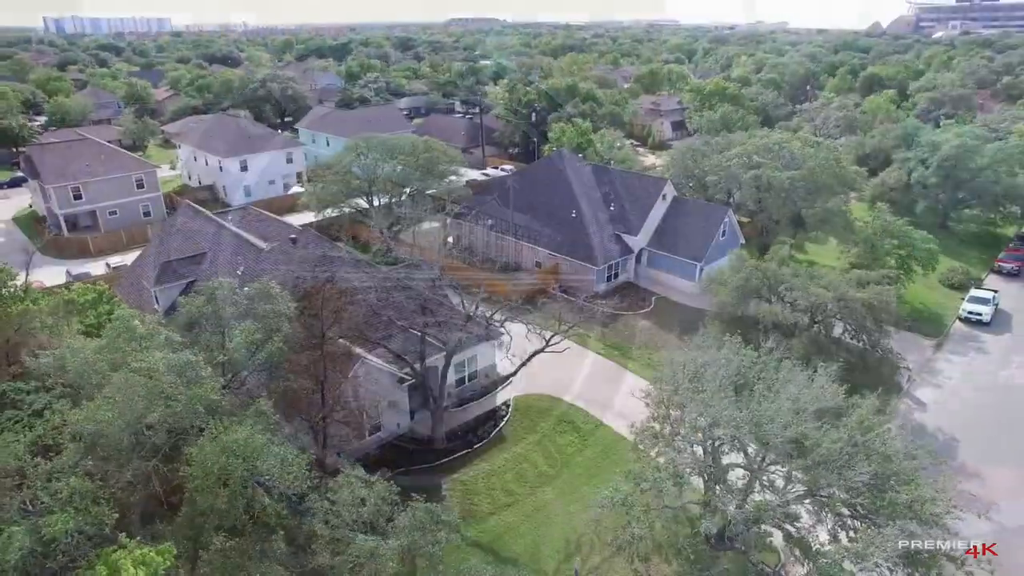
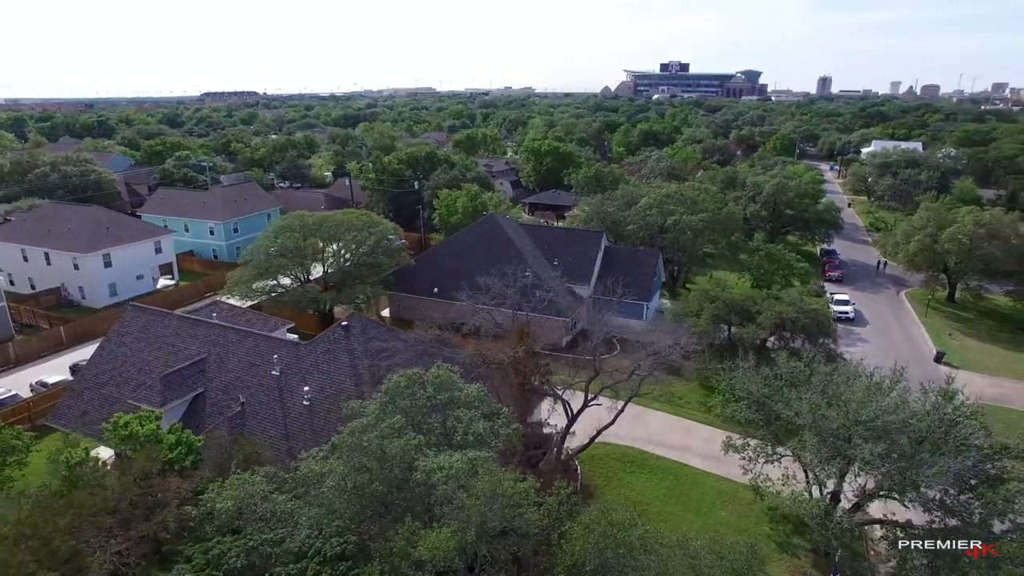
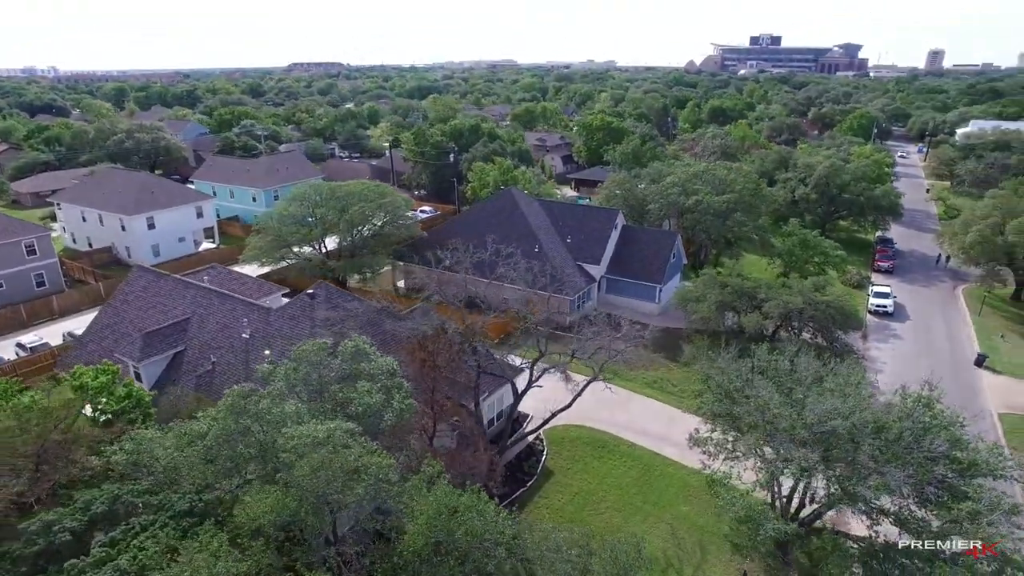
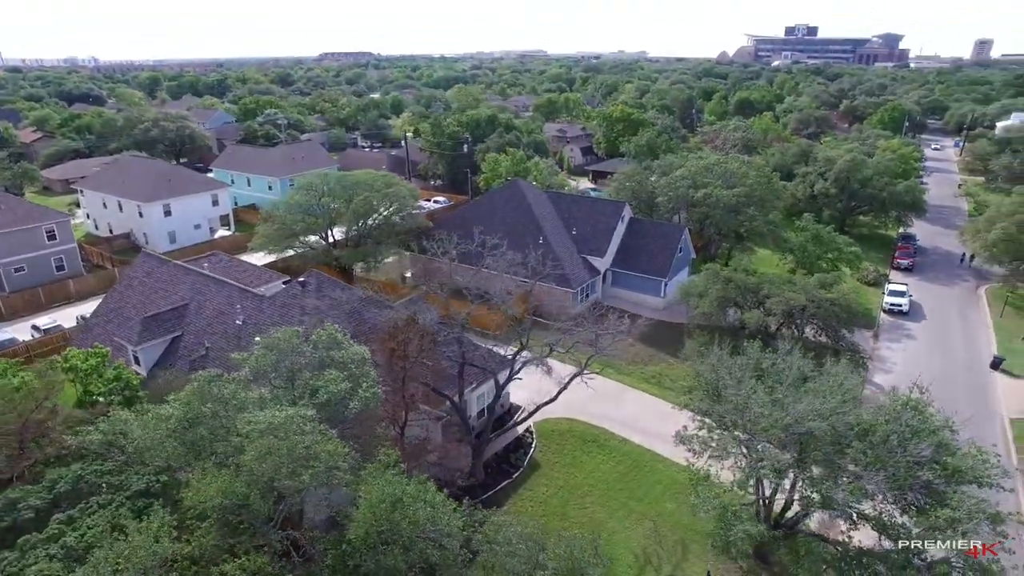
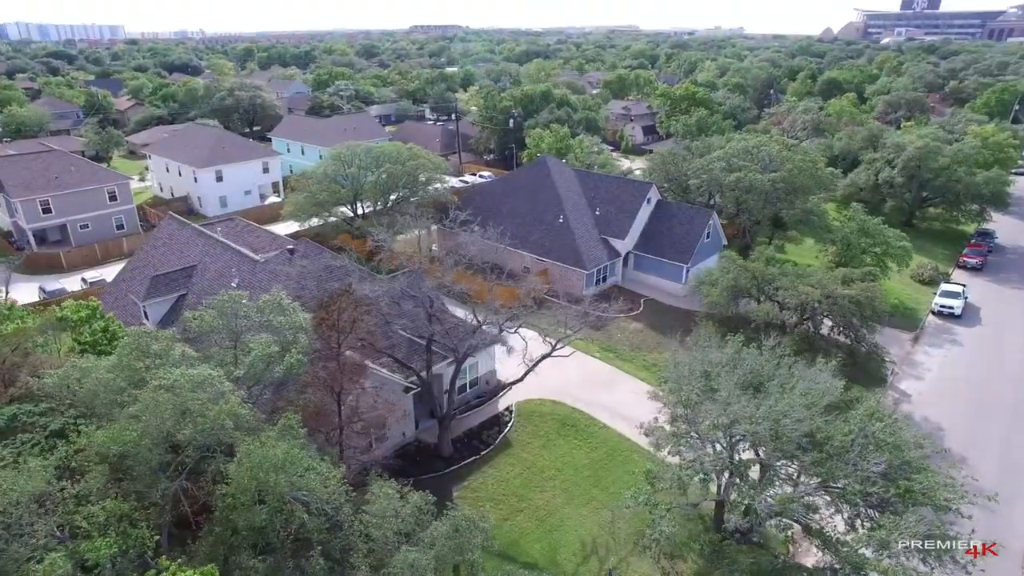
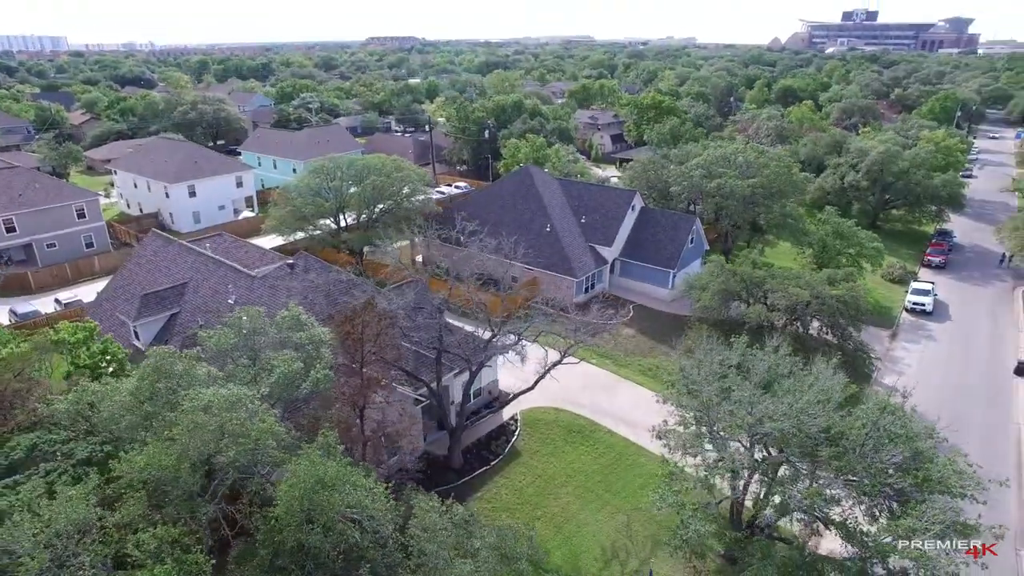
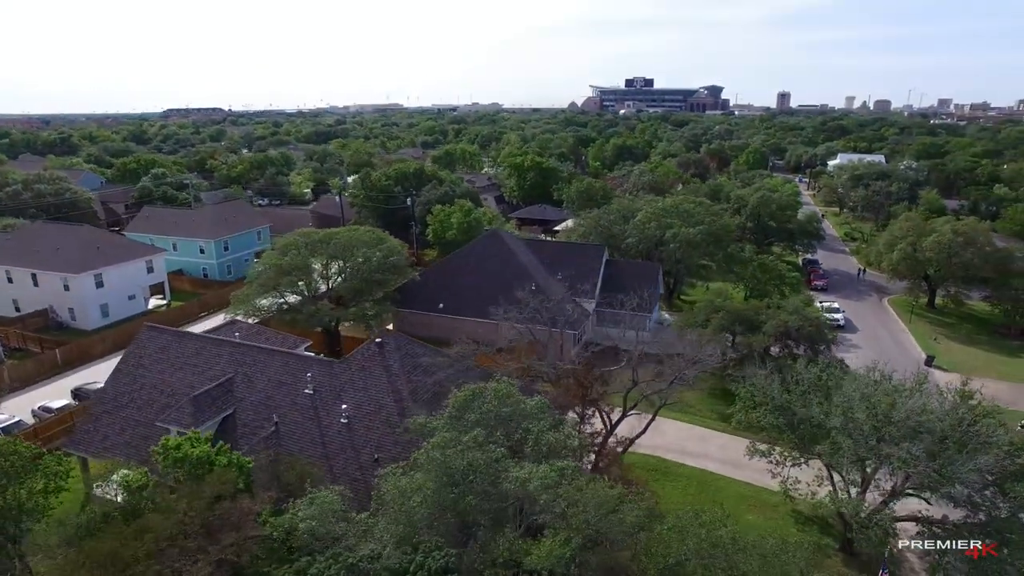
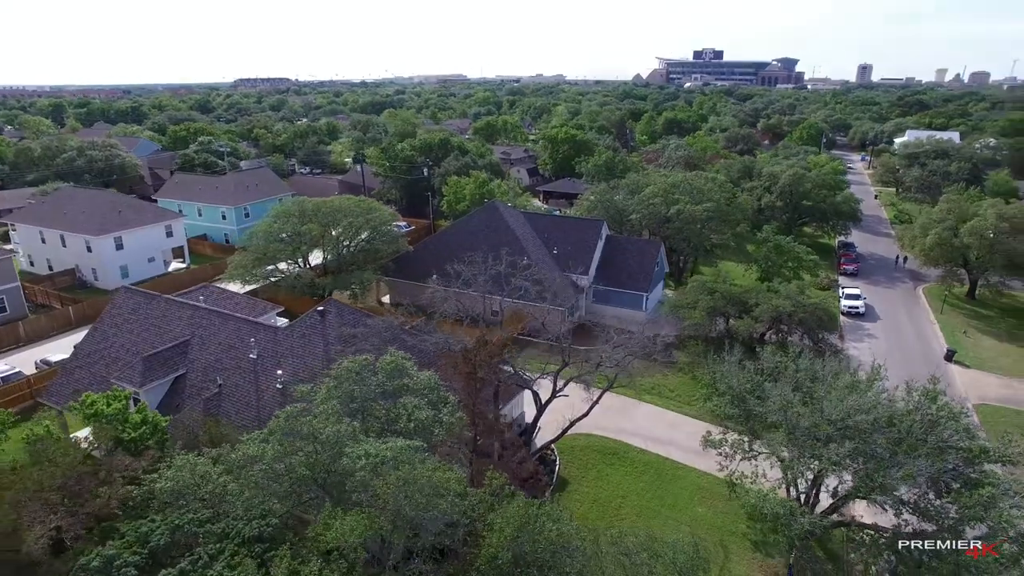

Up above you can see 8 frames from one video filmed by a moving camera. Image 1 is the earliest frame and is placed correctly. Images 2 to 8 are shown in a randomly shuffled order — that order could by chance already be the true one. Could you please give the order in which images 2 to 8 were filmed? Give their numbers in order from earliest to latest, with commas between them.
5, 6, 4, 3, 8, 2, 7
